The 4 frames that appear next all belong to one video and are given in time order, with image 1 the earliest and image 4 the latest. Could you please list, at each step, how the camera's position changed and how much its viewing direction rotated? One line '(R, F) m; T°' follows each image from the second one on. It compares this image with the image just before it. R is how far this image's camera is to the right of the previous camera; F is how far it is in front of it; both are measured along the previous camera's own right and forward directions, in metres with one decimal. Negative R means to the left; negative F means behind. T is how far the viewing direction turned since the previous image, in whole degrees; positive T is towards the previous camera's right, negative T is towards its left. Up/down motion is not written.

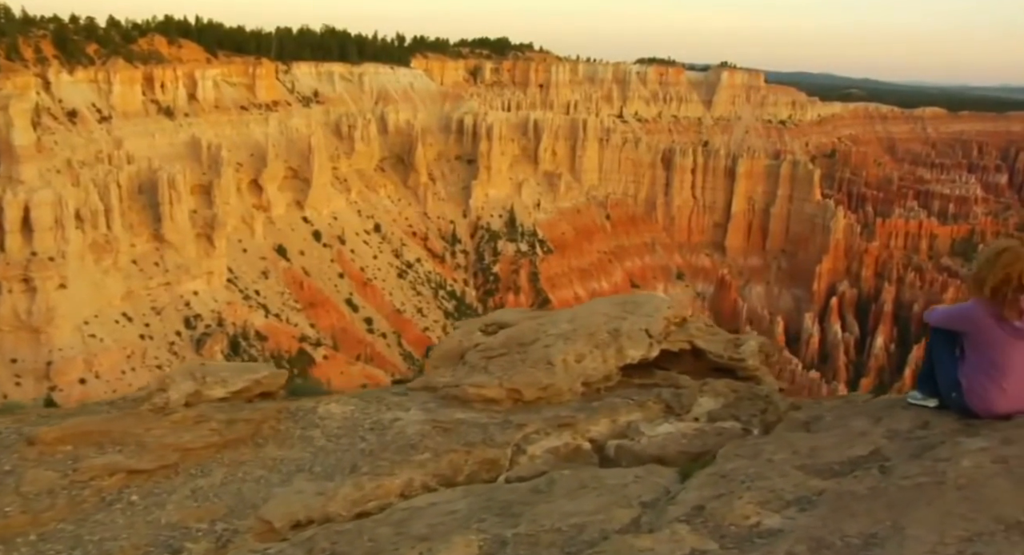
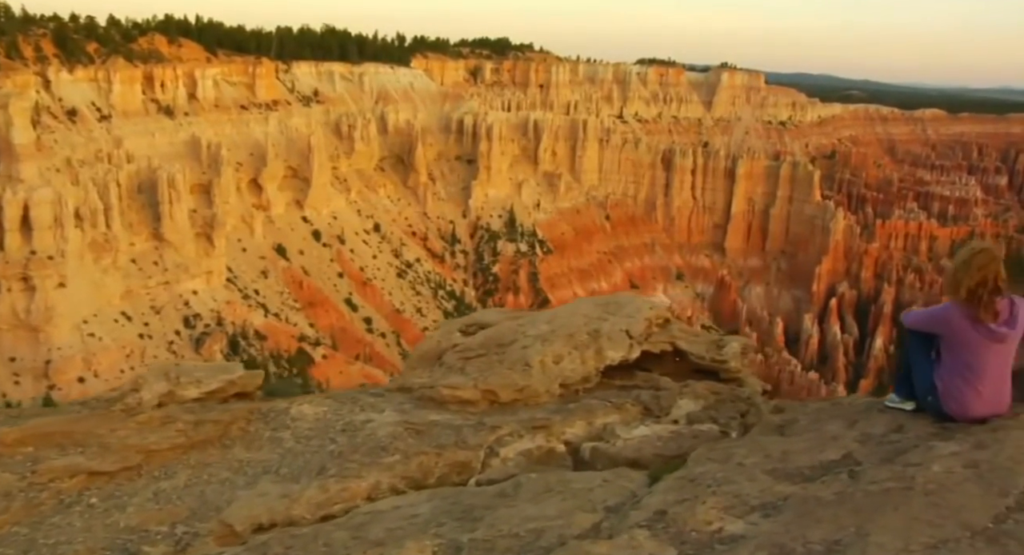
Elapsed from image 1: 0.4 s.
(+0.2, +0.1) m; 0°
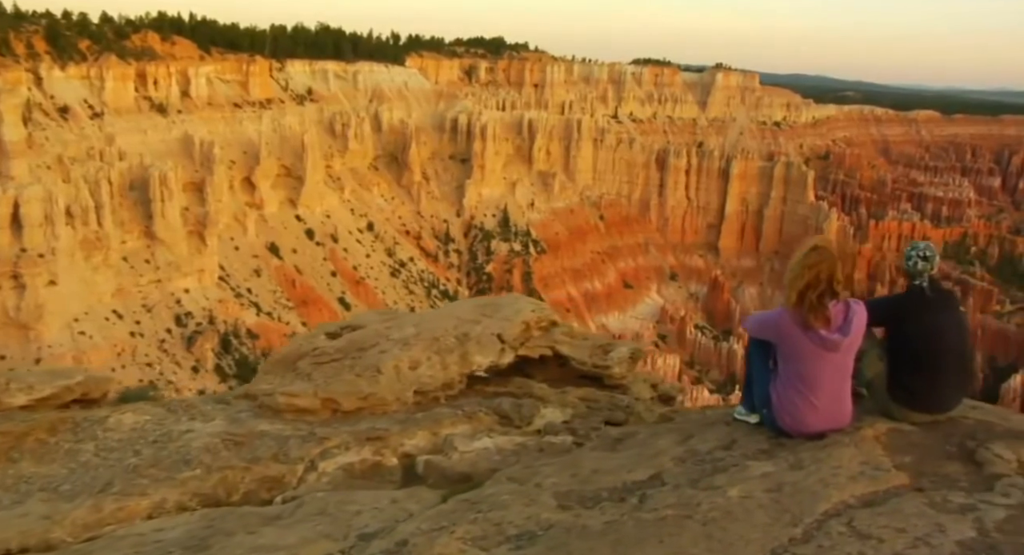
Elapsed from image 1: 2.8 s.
(+1.2, +0.5) m; 0°
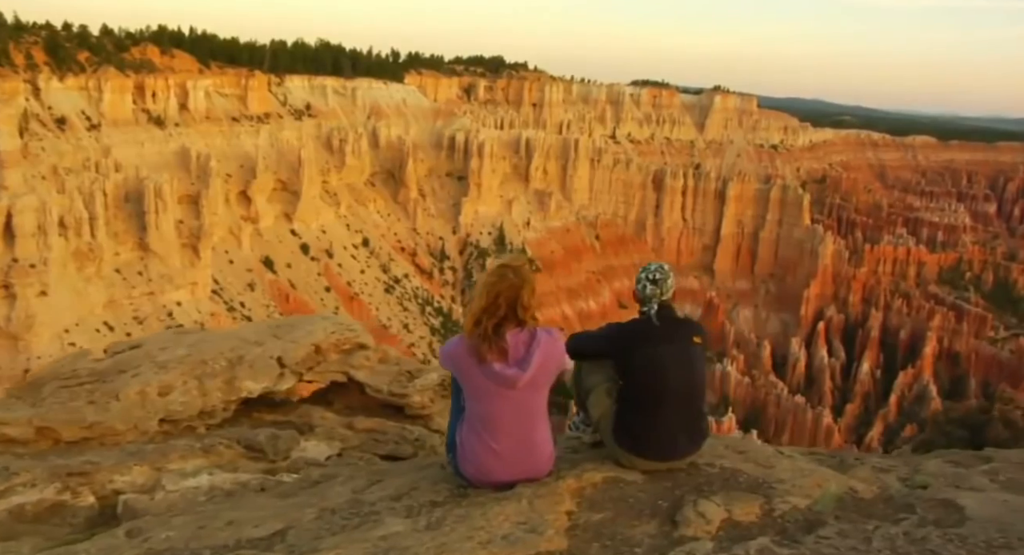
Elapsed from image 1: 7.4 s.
(+1.8, +0.6) m; 0°
